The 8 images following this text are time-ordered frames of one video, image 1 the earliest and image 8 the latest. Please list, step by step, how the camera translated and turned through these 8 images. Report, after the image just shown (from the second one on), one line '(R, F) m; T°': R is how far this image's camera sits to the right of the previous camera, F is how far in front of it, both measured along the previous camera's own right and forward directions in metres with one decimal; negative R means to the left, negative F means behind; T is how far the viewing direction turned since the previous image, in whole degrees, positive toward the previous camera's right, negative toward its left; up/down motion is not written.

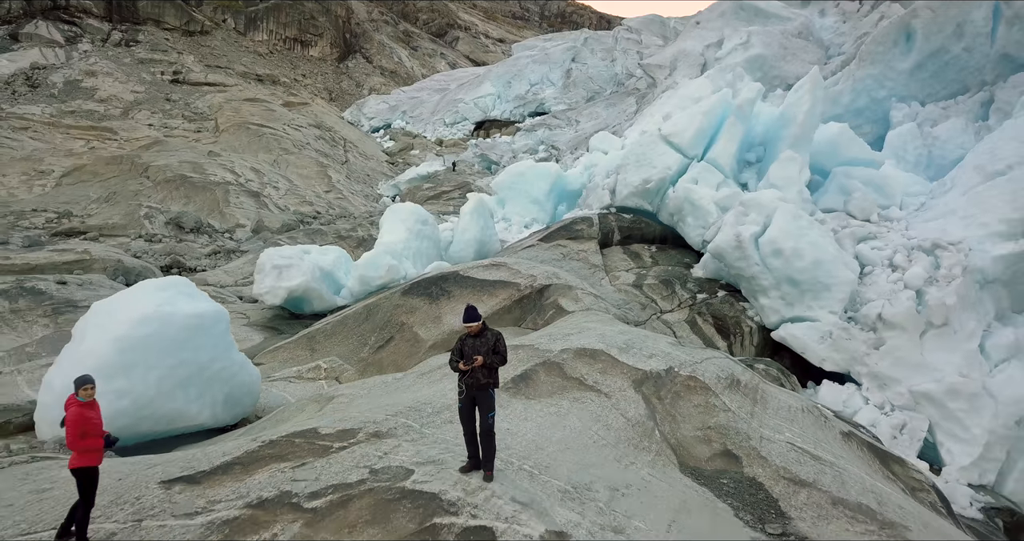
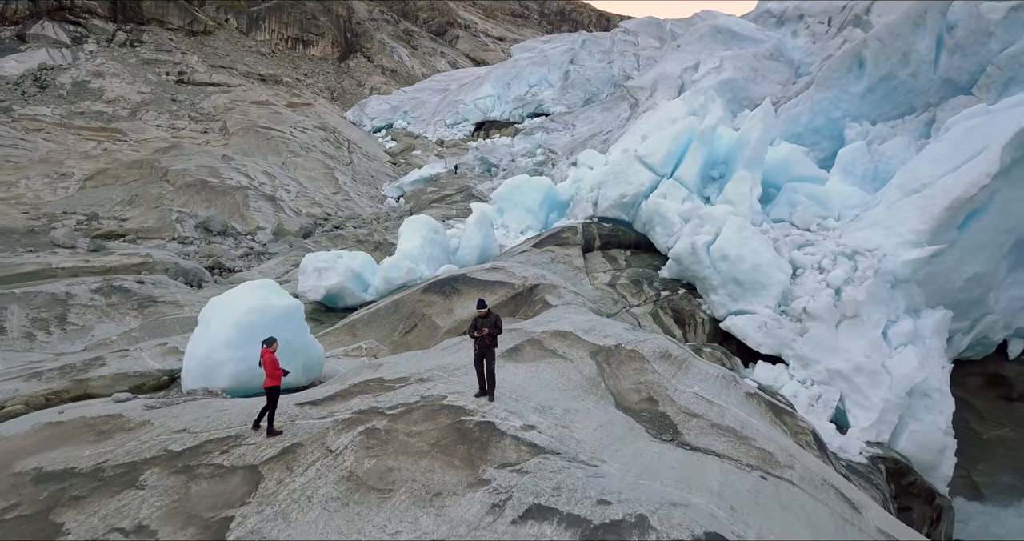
(0.0, -1.0) m; 0°
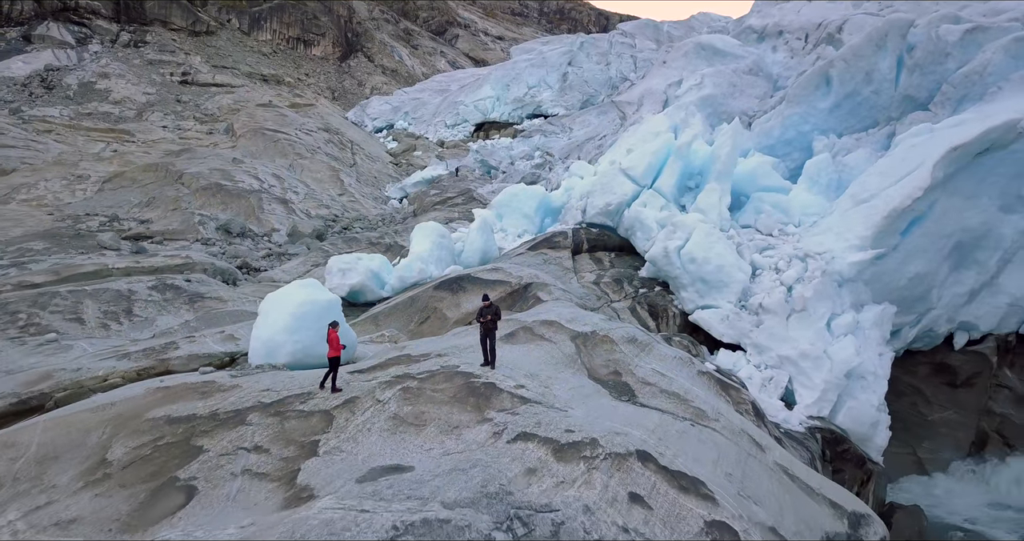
(0.0, -0.9) m; 0°
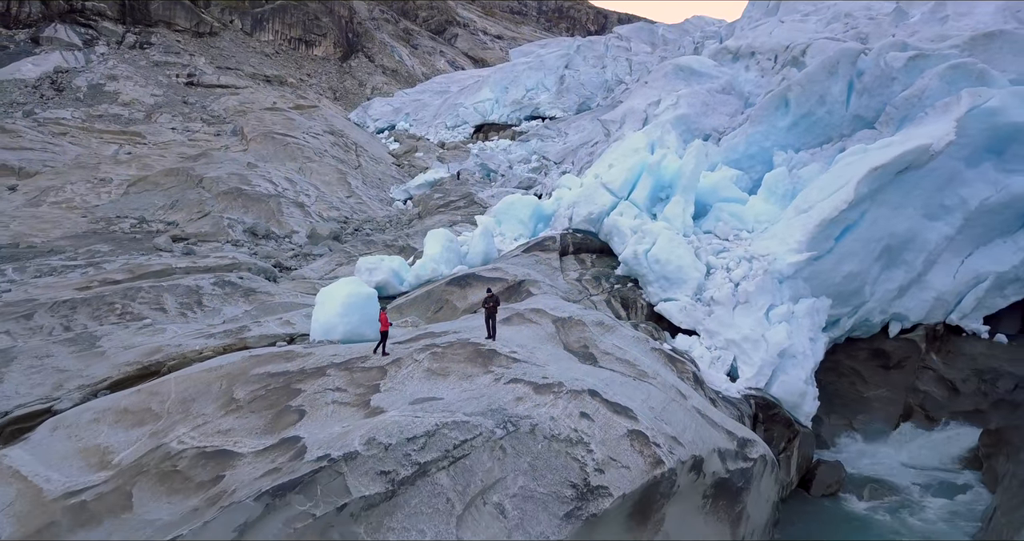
(0.0, -1.4) m; 0°
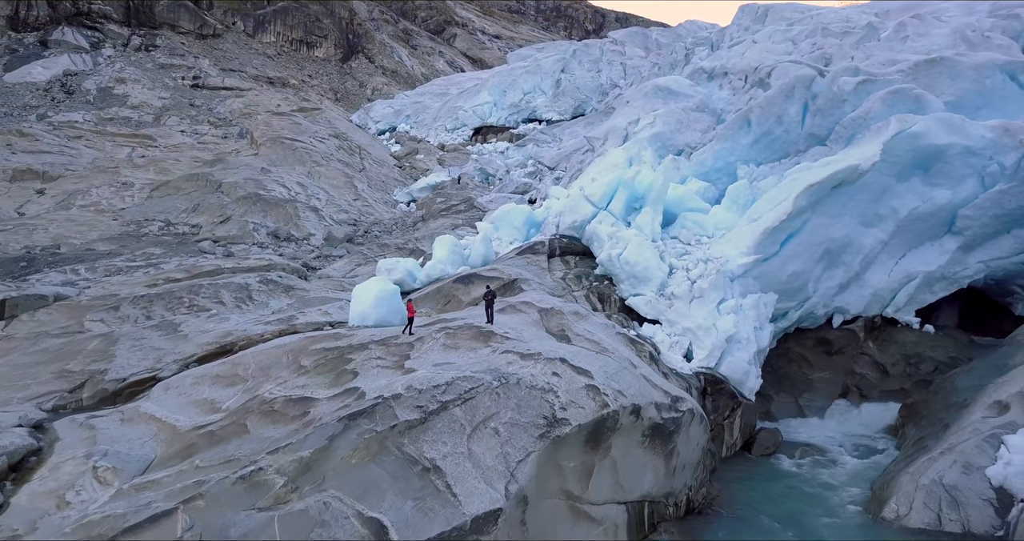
(0.0, -1.6) m; 0°
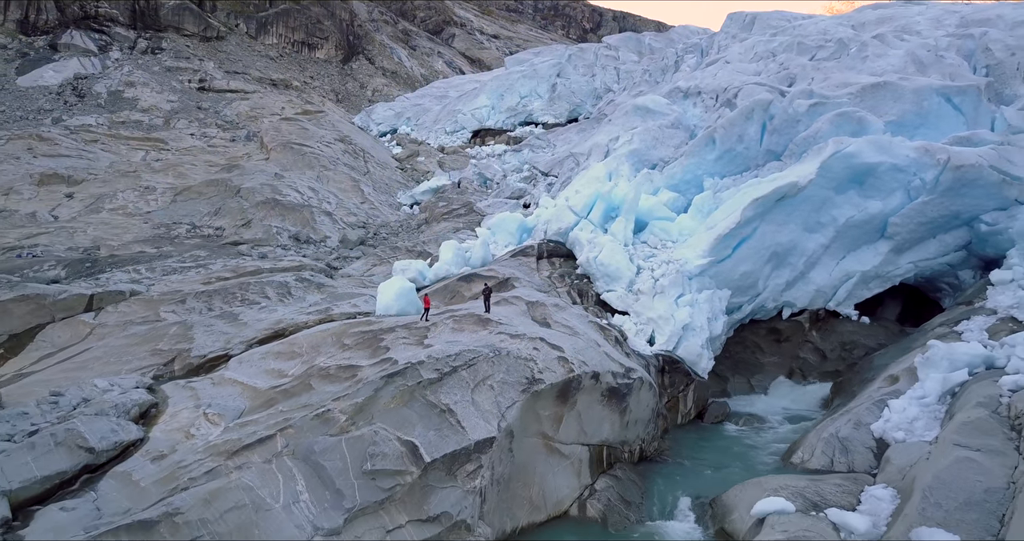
(+0.1, -1.8) m; 0°
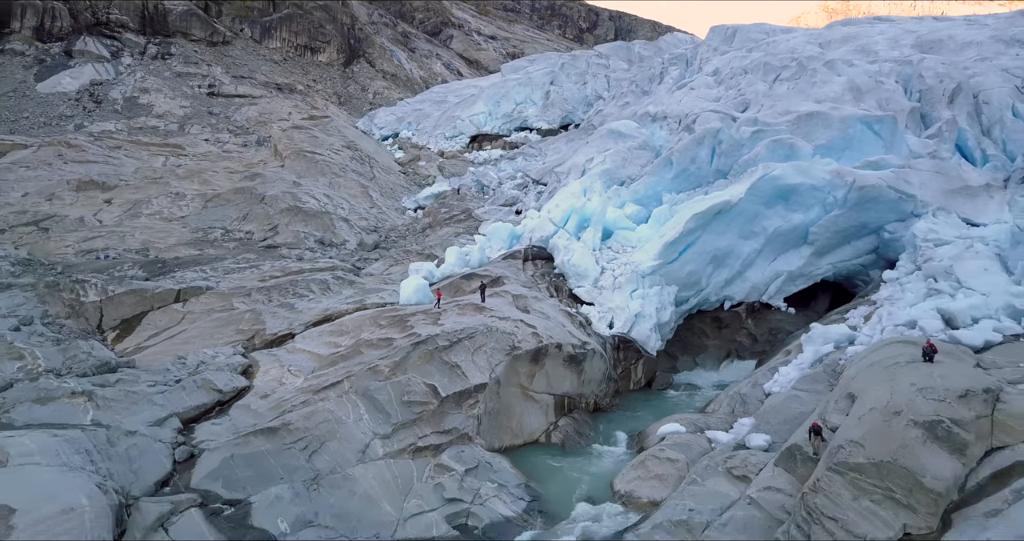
(+0.1, -3.0) m; 0°
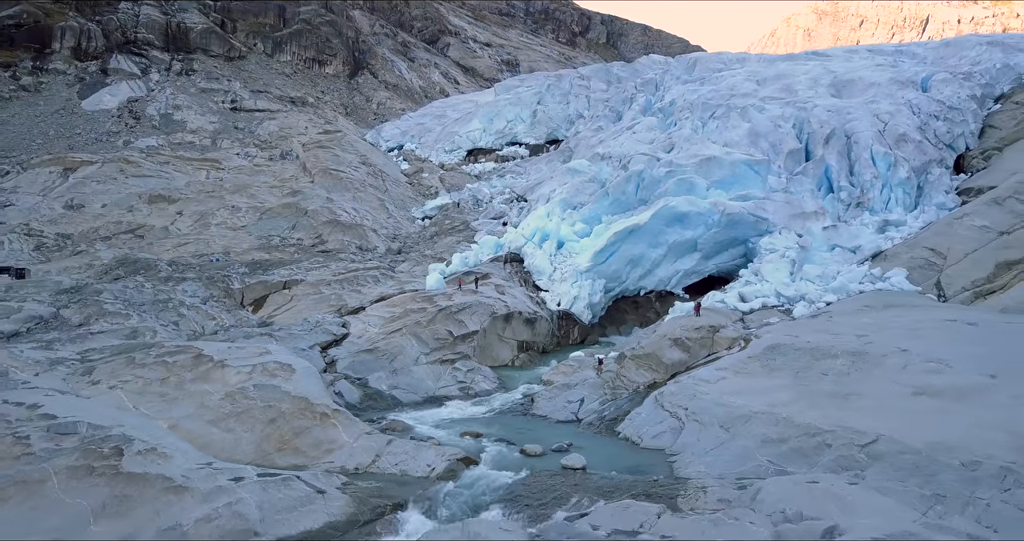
(+0.3, -7.6) m; 0°
